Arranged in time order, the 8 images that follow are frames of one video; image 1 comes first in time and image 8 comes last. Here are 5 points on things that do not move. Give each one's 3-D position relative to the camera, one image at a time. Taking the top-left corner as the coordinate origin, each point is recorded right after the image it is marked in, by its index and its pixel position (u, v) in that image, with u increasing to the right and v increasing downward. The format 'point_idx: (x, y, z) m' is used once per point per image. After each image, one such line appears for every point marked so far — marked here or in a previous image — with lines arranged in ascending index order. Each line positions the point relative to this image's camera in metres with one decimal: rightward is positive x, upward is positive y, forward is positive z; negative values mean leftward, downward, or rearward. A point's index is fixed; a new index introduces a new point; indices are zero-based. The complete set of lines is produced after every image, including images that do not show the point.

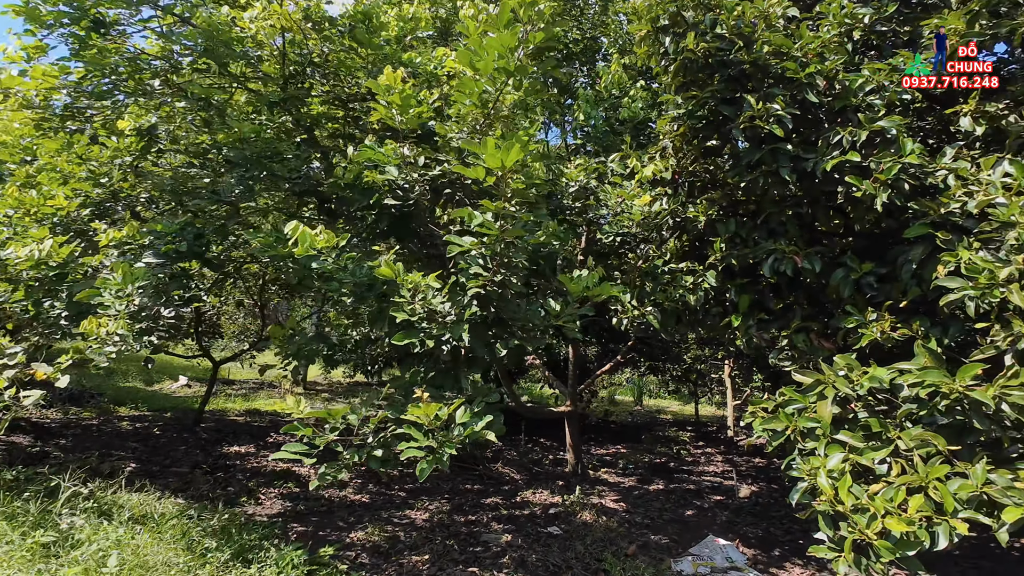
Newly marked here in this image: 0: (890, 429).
0: (+2.3, -0.8, +2.8) m
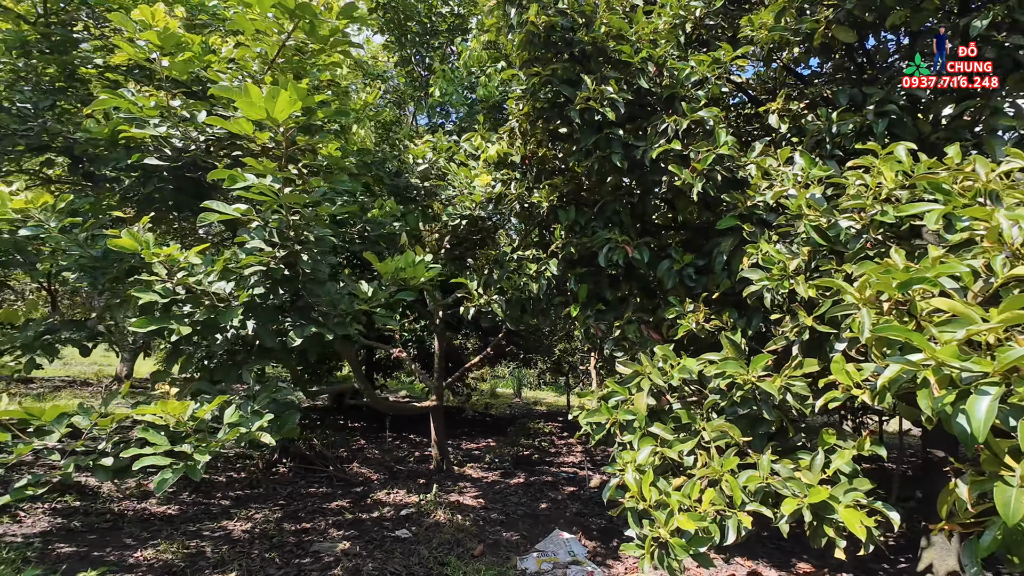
0: (+1.1, -0.7, +2.8) m
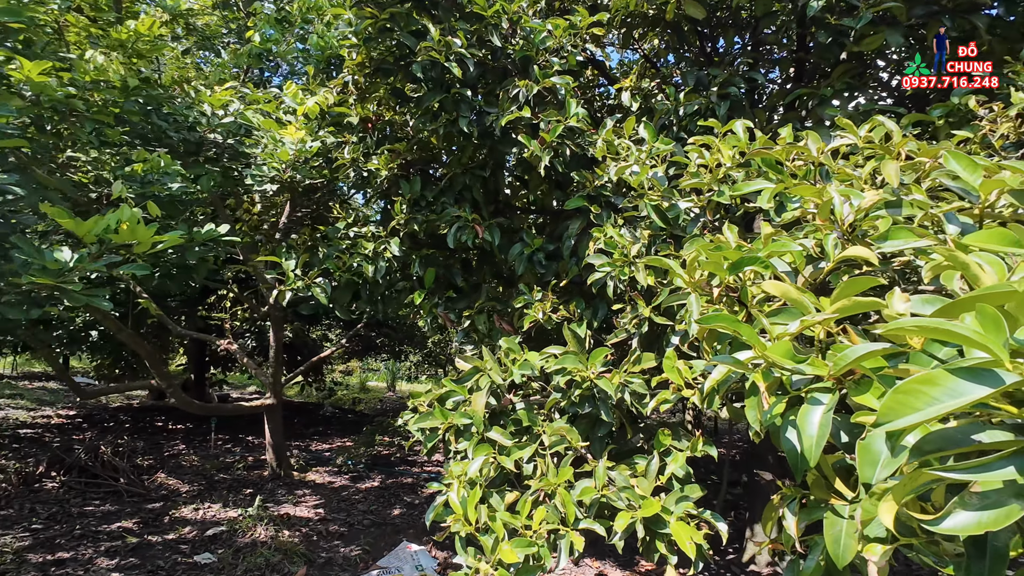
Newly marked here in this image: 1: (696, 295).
0: (+0.1, -0.6, +2.4) m
1: (+0.7, 0.0, +1.8) m
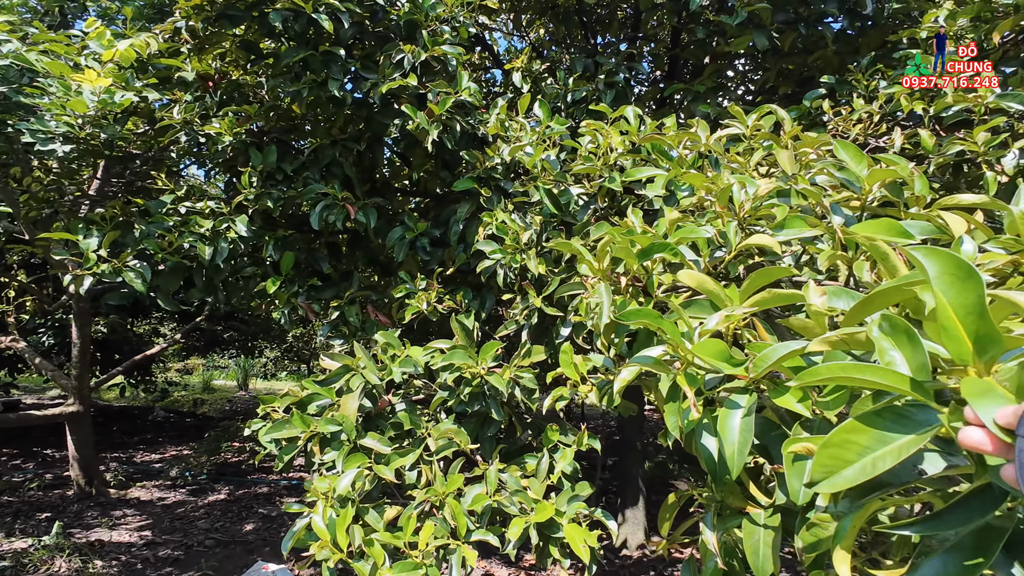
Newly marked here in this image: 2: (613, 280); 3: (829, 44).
0: (-0.4, -0.6, +2.1) m
1: (+0.3, 0.0, +1.7) m
2: (+0.4, 0.0, +1.8) m
3: (+1.7, +1.3, +2.6) m
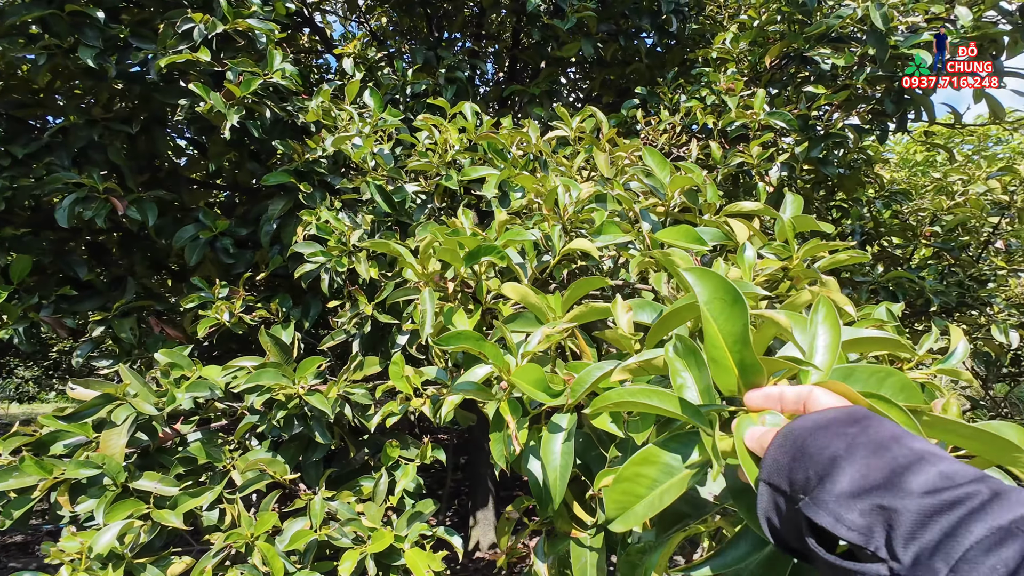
0: (-1.1, -0.6, +1.8) m
1: (-0.3, 0.0, +1.6) m
2: (-0.3, 0.0, +1.7) m
3: (+0.8, +1.3, +2.8) m
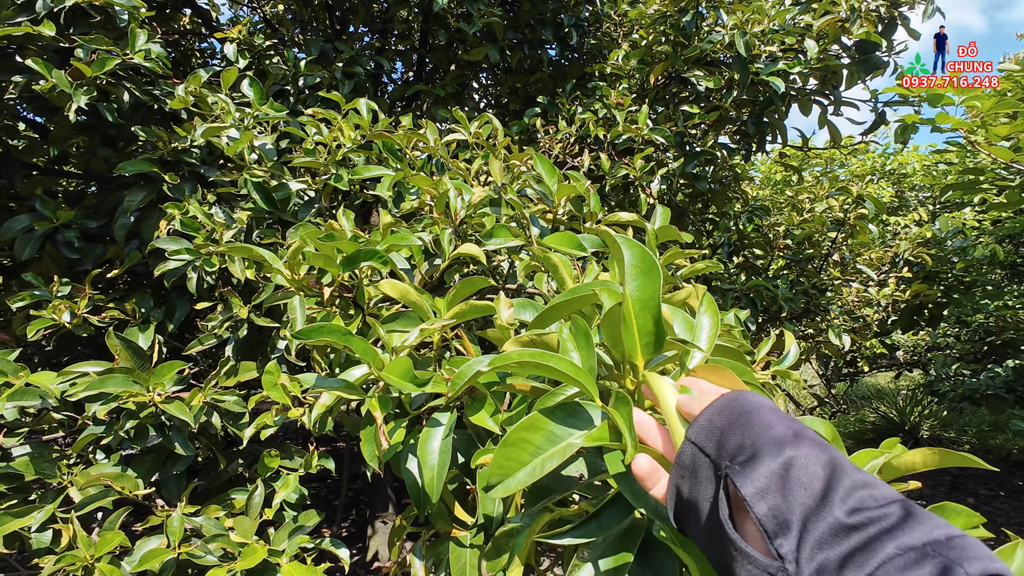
0: (-1.5, -0.6, +1.6) m
1: (-0.7, 0.0, +1.5) m
2: (-0.7, 0.0, +1.6) m
3: (+0.2, +1.3, +2.9) m
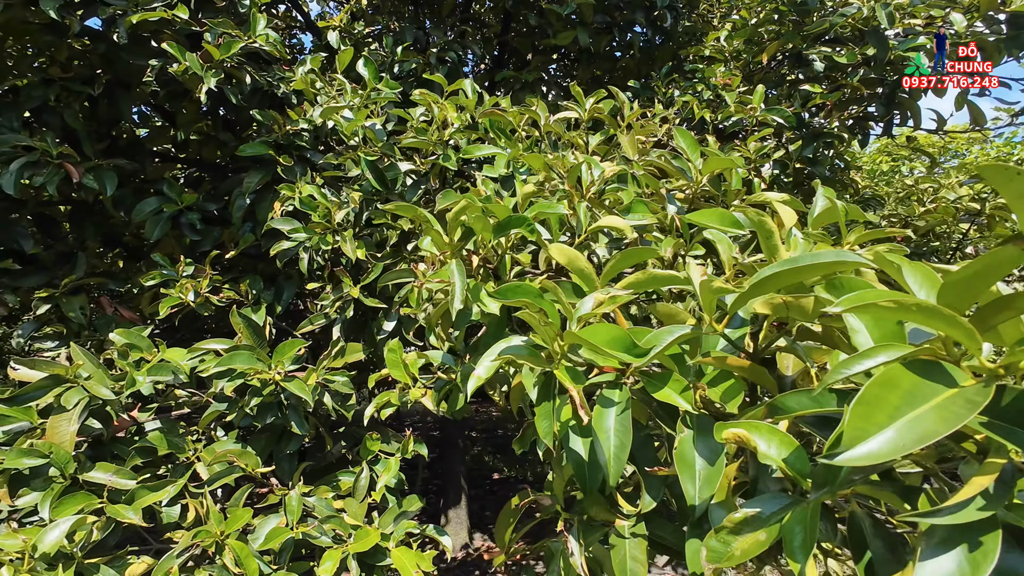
0: (-1.1, -0.5, +1.6) m
1: (-0.3, 0.0, +1.5) m
2: (-0.3, +0.1, +1.6) m
3: (+0.7, +1.3, +2.8) m
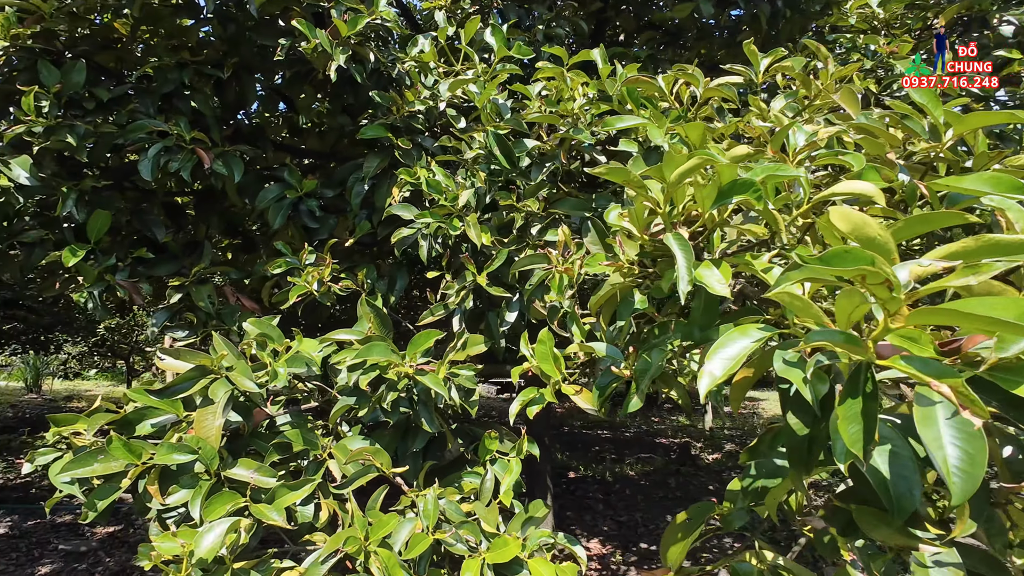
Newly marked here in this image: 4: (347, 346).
0: (-0.6, -0.5, +1.6) m
1: (+0.2, +0.1, +1.3) m
2: (+0.2, +0.1, +1.4) m
3: (+1.3, +1.4, +2.5) m
4: (-0.5, -0.2, +1.5) m
